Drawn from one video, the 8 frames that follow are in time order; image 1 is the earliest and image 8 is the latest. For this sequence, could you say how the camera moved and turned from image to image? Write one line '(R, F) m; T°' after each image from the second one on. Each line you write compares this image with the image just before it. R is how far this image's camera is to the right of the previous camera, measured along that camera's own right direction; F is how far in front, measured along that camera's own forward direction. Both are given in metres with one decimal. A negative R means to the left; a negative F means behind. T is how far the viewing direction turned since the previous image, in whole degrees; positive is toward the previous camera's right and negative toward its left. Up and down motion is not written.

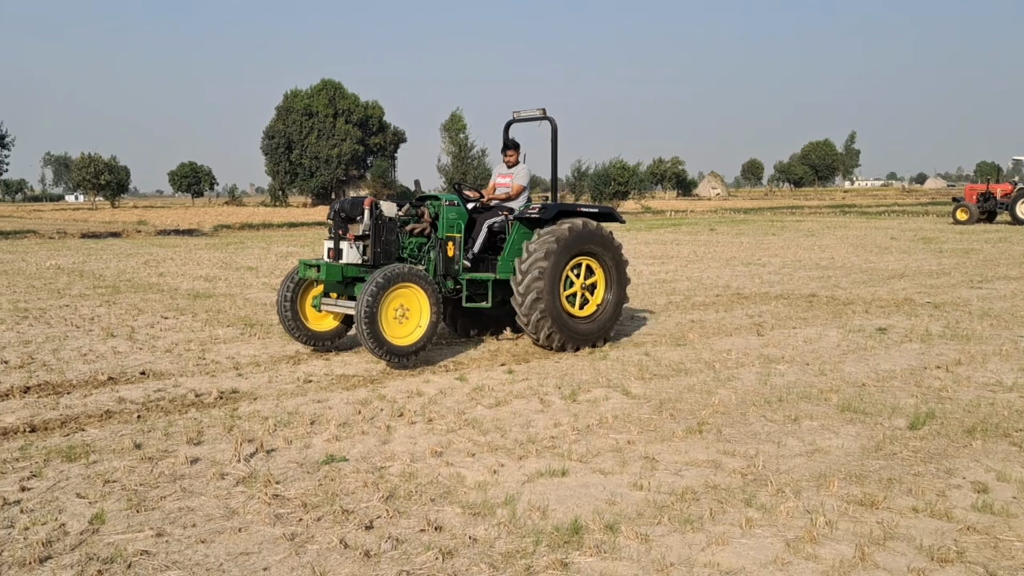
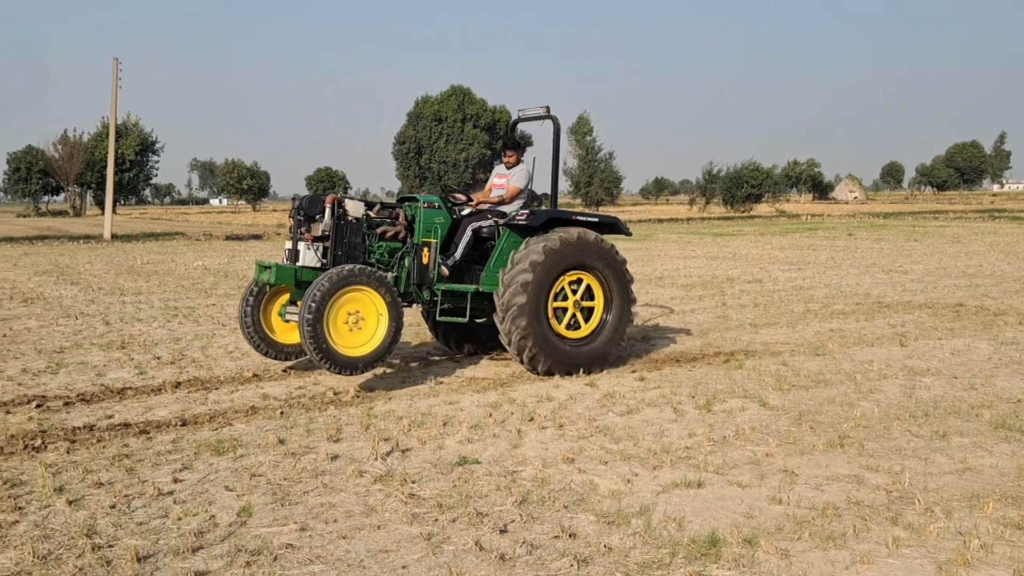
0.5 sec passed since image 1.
(-0.3, 0.0) m; -5°
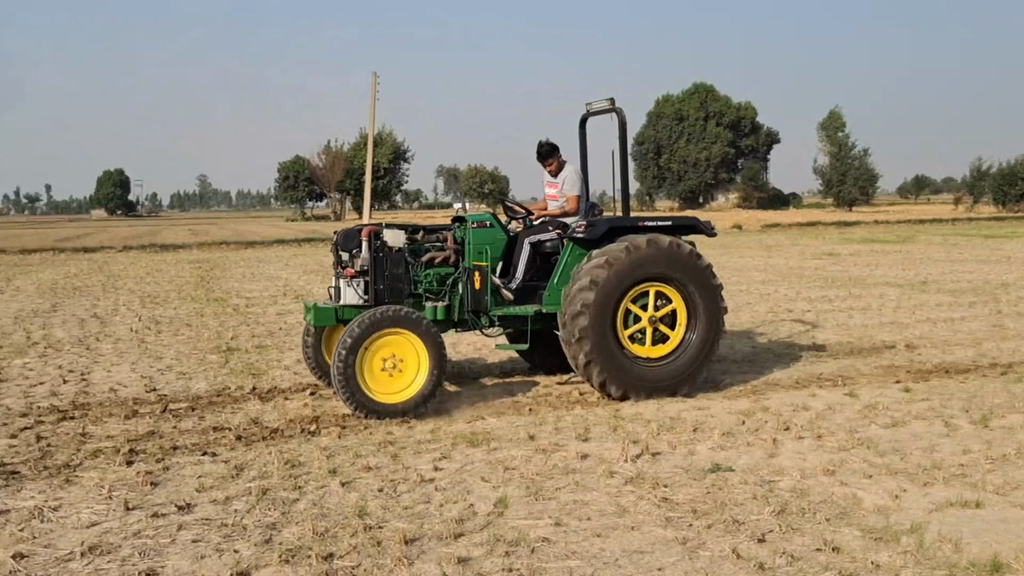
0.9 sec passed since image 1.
(-0.6, -0.1) m; -10°
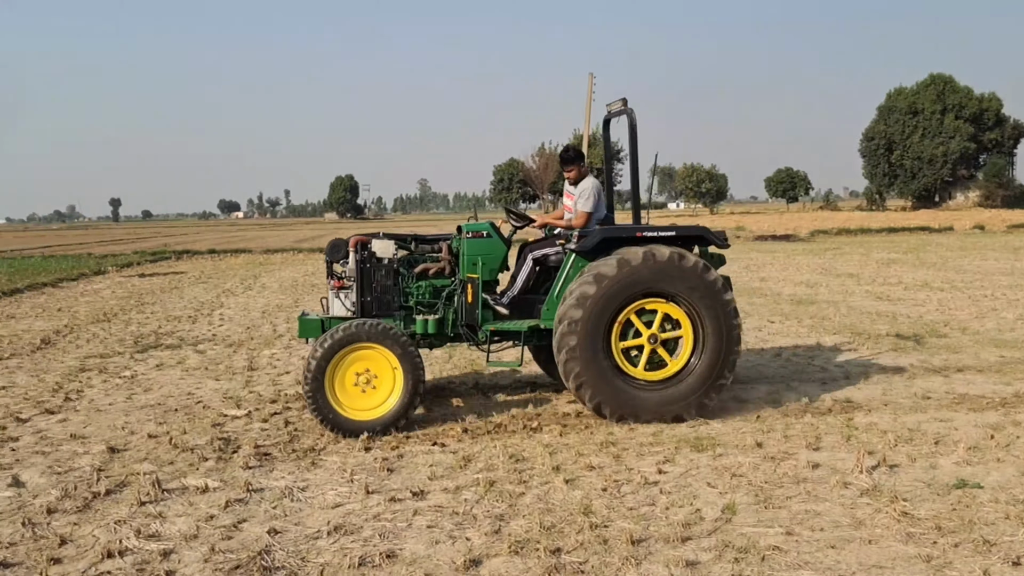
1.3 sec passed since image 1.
(-0.6, -0.1) m; -9°
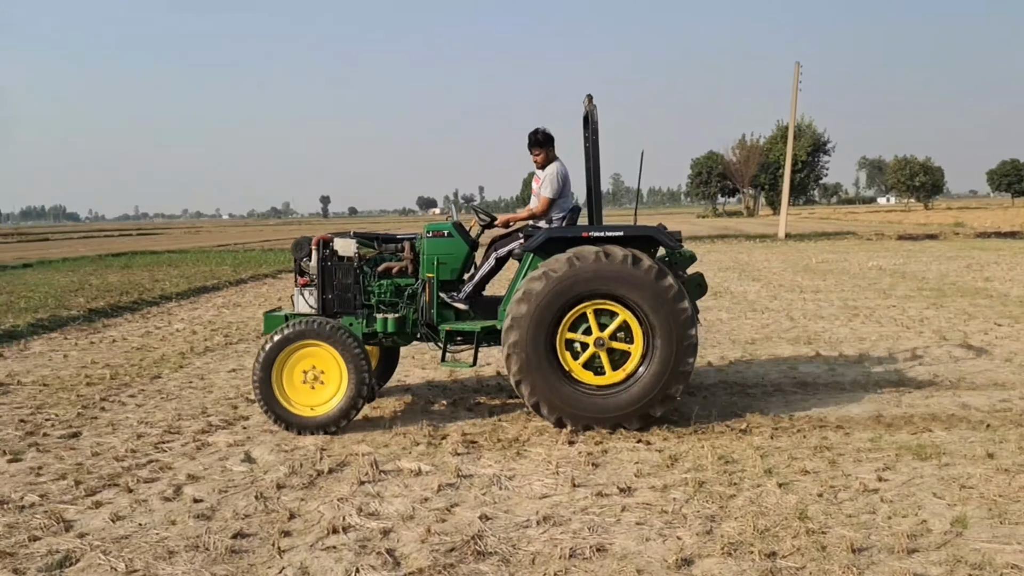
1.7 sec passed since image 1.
(-0.5, -0.1) m; -9°
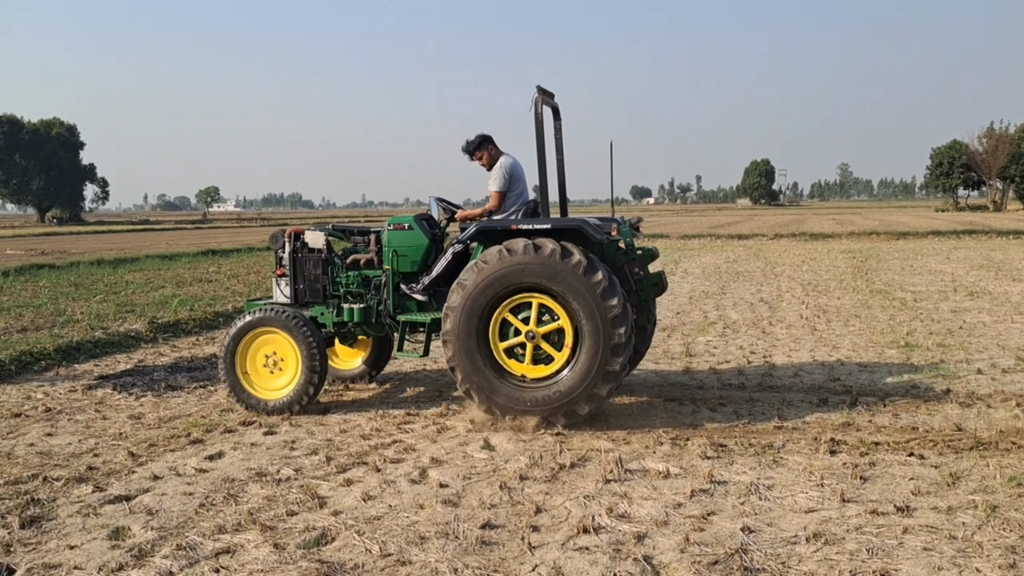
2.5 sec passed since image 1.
(-0.5, +0.2) m; -13°
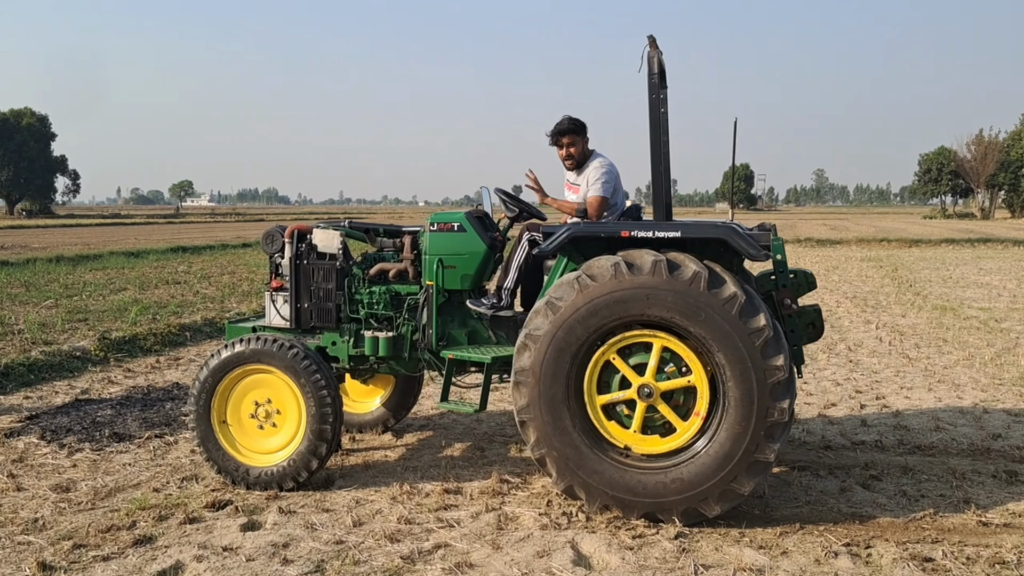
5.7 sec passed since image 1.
(-0.6, +1.8) m; +2°
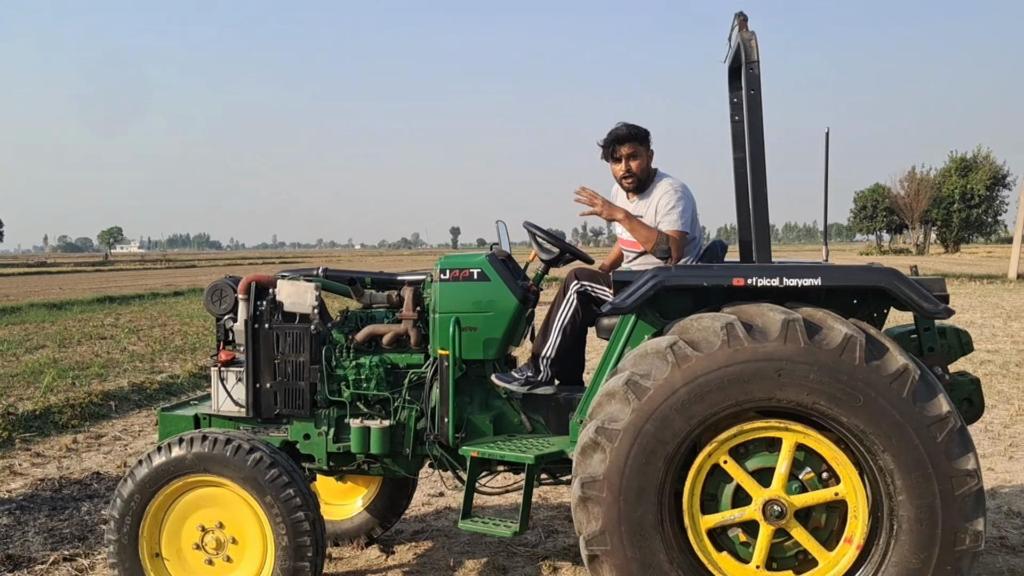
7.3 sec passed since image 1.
(-0.5, +1.2) m; +4°
